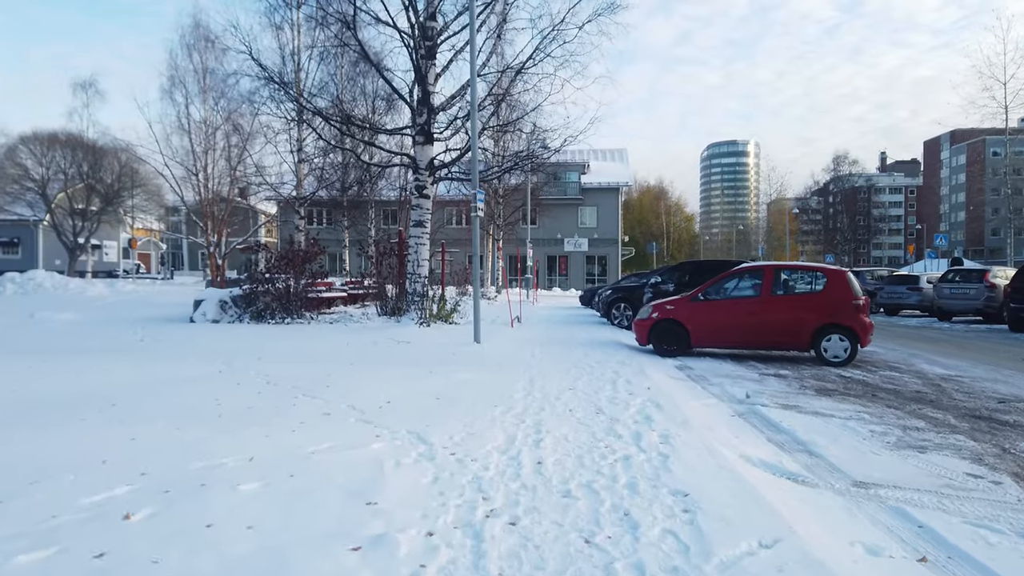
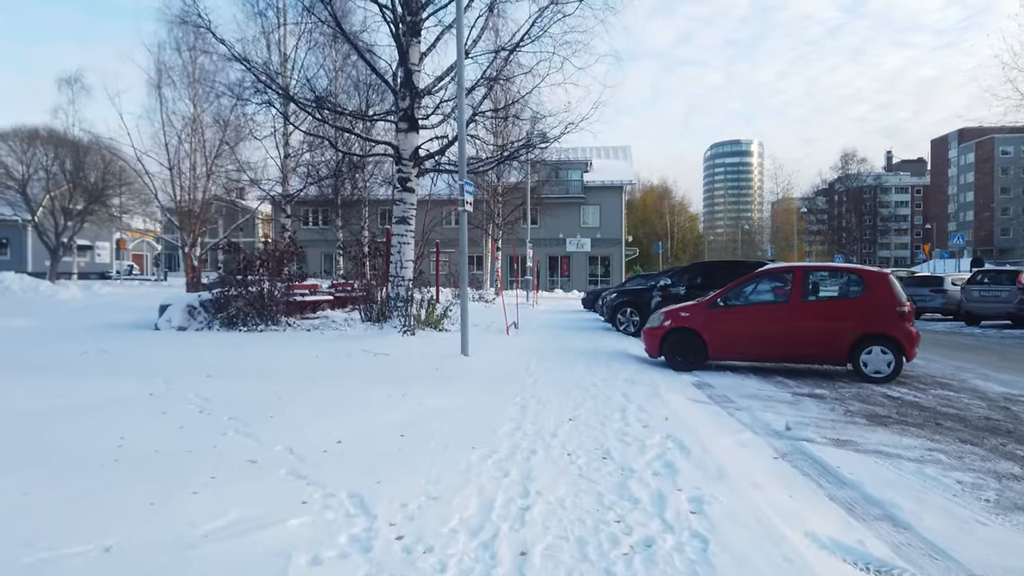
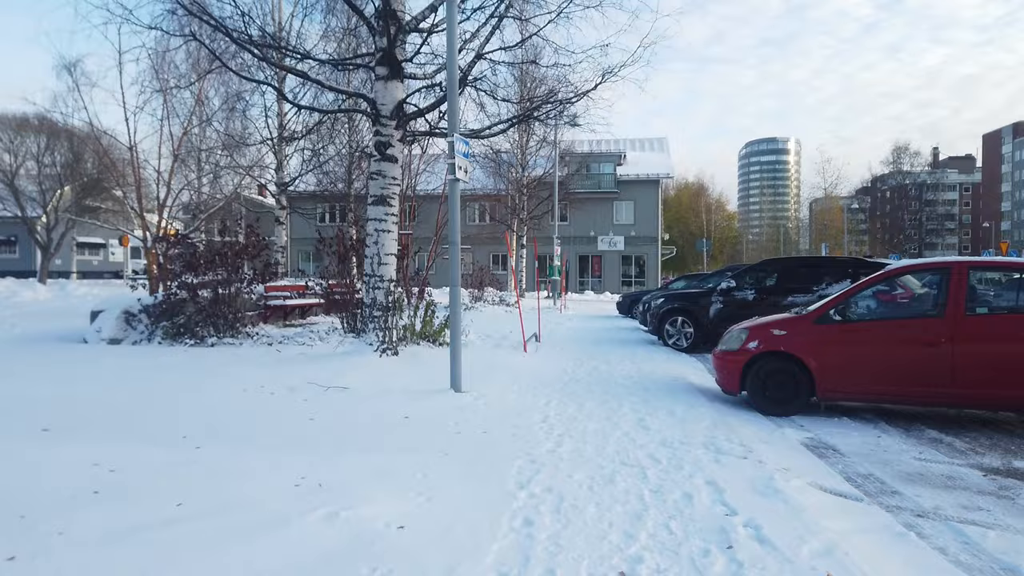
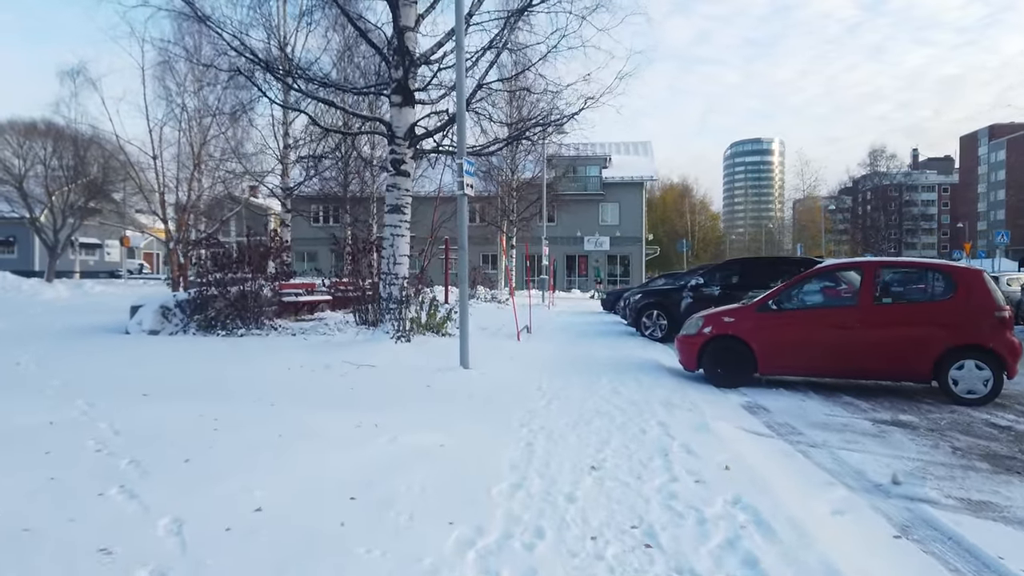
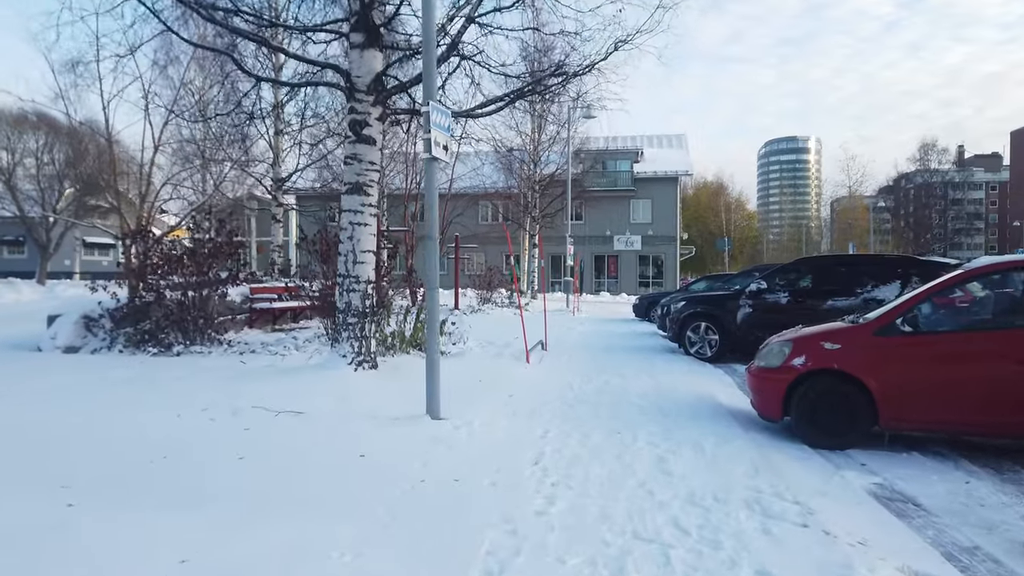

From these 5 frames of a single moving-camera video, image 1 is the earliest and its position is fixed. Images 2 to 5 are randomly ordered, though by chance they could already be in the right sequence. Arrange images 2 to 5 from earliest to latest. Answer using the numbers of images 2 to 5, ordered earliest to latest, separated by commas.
2, 4, 3, 5
